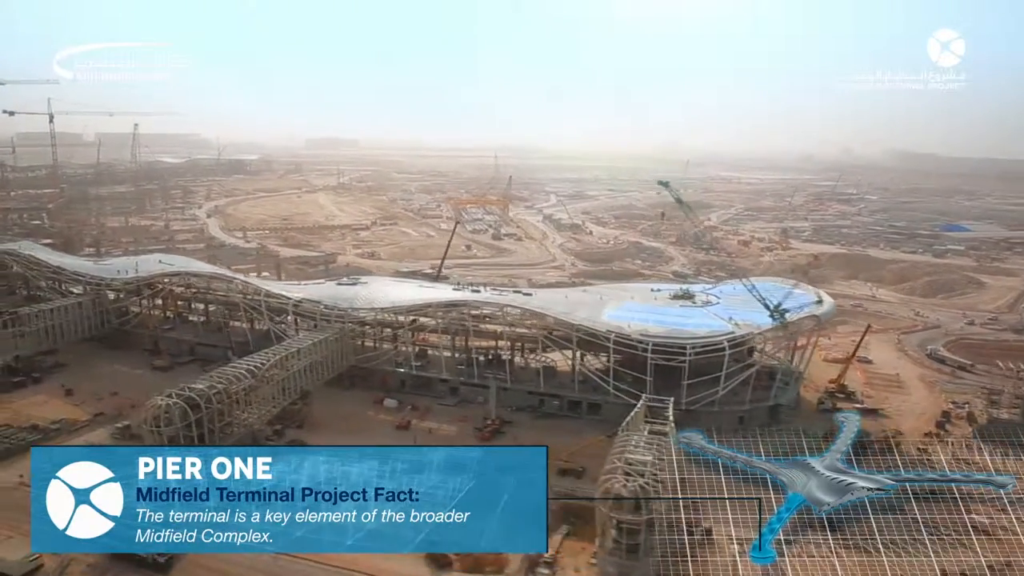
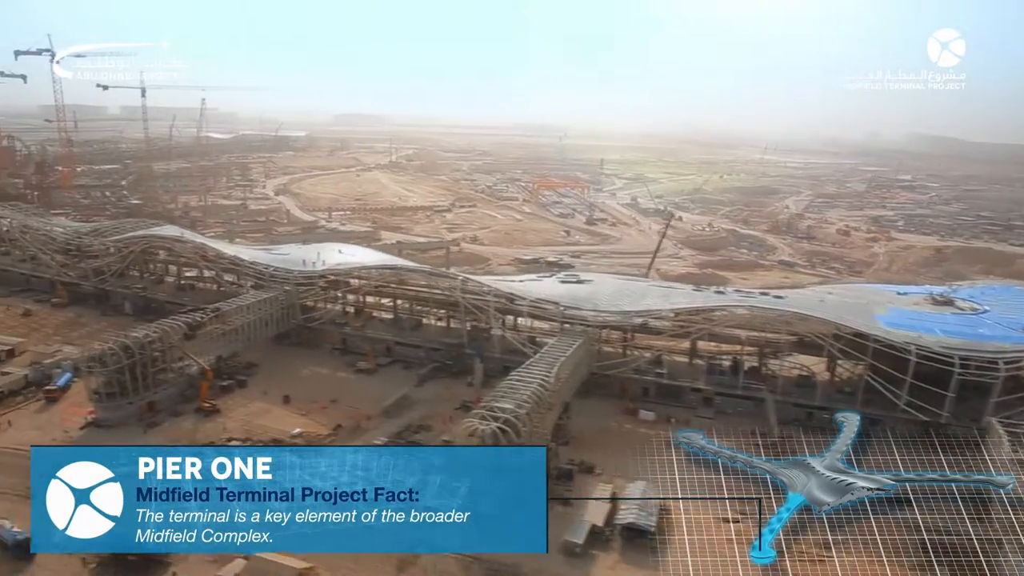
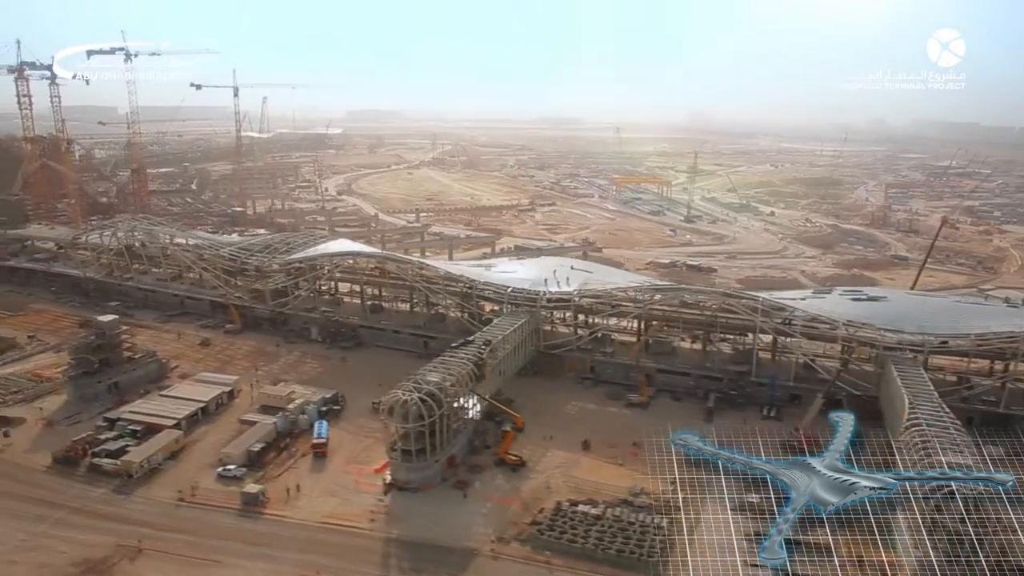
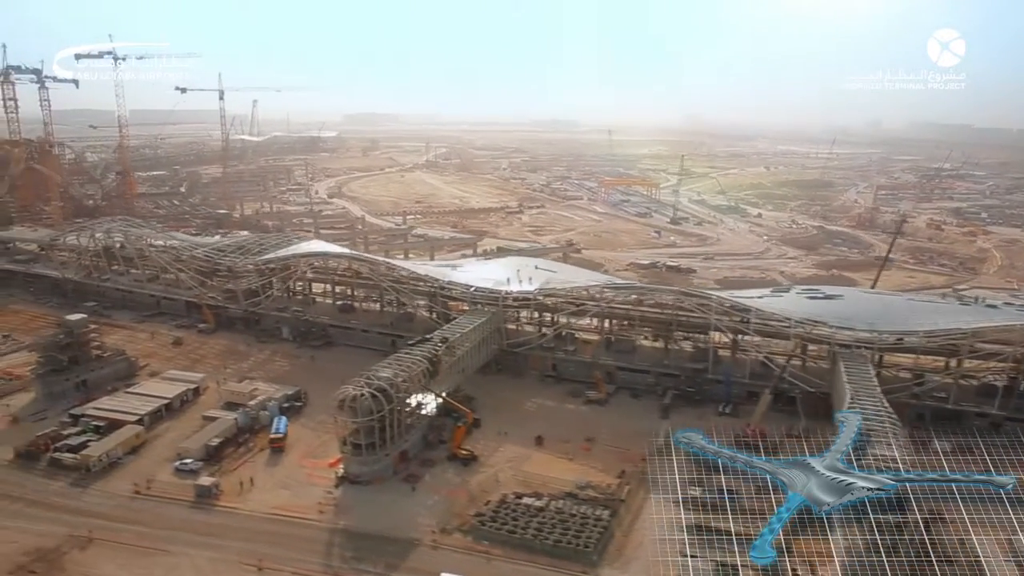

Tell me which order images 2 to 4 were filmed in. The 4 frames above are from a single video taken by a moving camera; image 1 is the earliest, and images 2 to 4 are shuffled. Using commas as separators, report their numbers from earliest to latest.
2, 4, 3
